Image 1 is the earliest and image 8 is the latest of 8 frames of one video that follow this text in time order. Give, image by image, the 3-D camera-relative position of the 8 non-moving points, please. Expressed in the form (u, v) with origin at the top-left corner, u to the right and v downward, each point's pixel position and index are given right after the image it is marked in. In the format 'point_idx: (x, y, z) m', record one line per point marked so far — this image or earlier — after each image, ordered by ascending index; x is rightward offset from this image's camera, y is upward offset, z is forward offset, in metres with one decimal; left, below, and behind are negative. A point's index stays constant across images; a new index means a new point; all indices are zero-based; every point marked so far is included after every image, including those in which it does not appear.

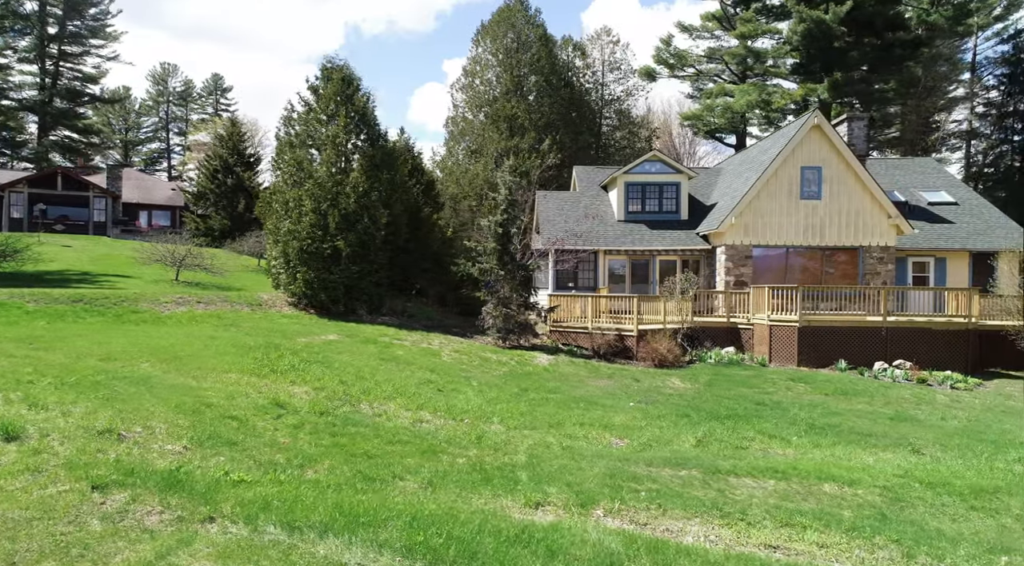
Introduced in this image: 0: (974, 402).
0: (+9.5, -2.4, +17.0) m
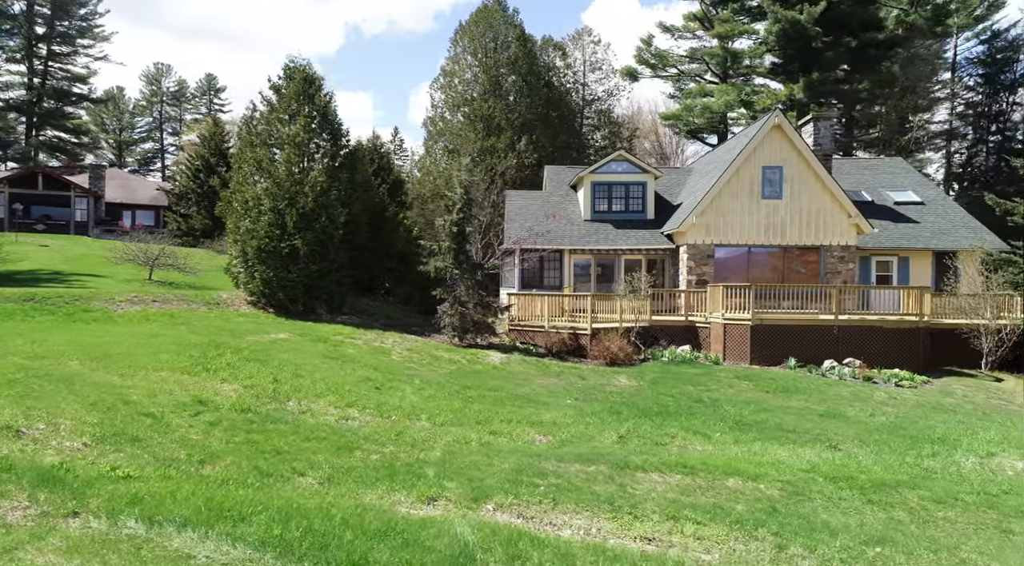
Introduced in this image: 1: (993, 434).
0: (+8.3, -2.4, +17.2) m
1: (+7.7, -2.4, +13.2) m
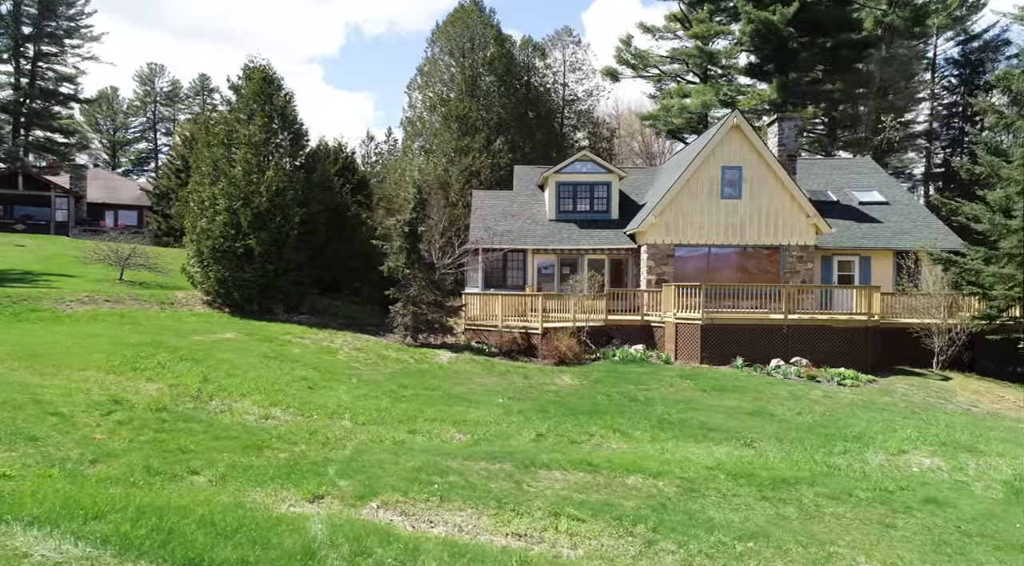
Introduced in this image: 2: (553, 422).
0: (+7.0, -2.4, +17.4) m
1: (+6.4, -2.4, +13.4) m
2: (+0.7, -2.2, +13.4) m
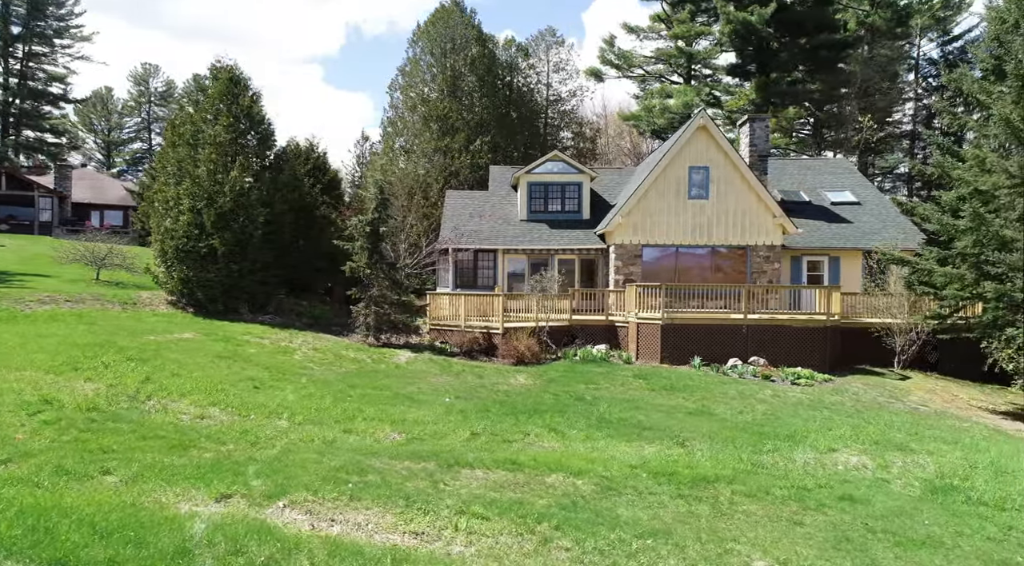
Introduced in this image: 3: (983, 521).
0: (+5.9, -2.4, +17.5) m
1: (+5.4, -2.4, +13.5) m
2: (-0.3, -2.2, +13.5) m
3: (+5.4, -2.7, +9.6) m
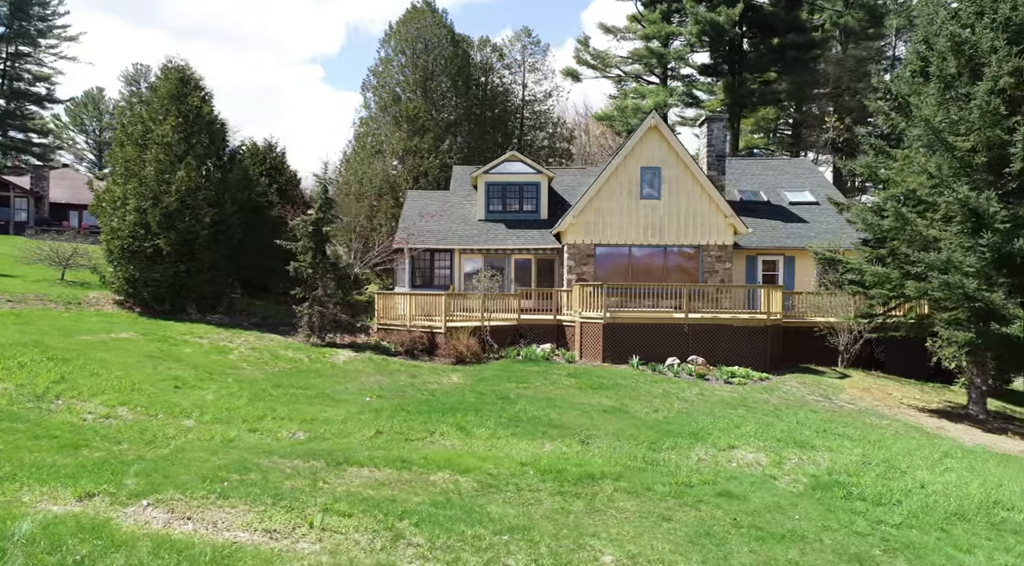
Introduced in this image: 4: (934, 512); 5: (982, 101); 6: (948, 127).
0: (+4.4, -2.4, +17.6) m
1: (+3.9, -2.4, +13.6) m
2: (-1.8, -2.2, +13.5) m
3: (+4.0, -2.7, +9.8) m
4: (+5.1, -2.8, +10.0) m
5: (+9.4, +3.6, +16.6) m
6: (+9.1, +3.2, +17.3) m
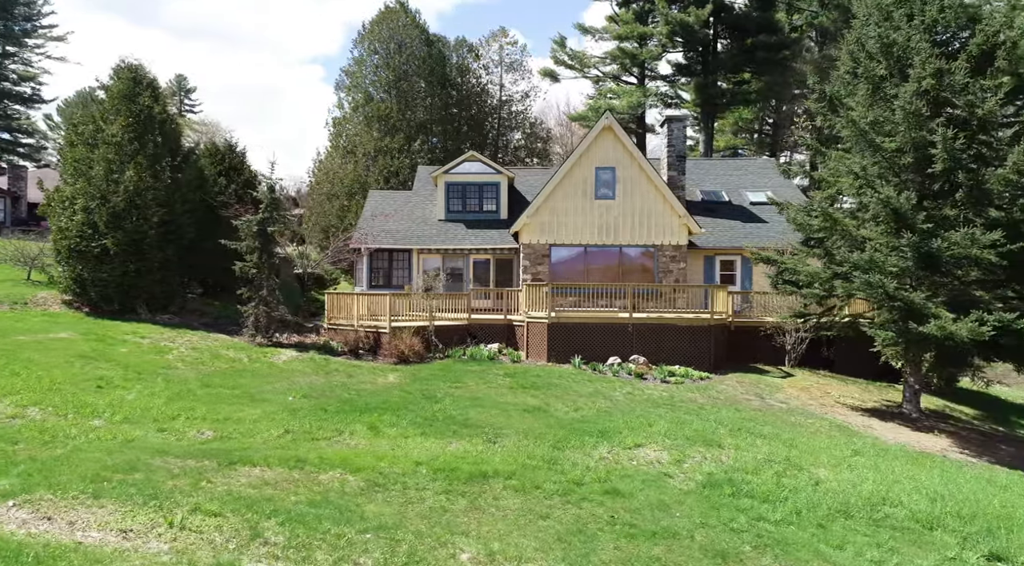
0: (+2.9, -2.4, +17.7) m
1: (+2.5, -2.4, +13.7) m
2: (-3.2, -2.2, +13.5) m
3: (+2.6, -2.7, +9.8) m
4: (+3.7, -2.8, +10.1) m
5: (+7.9, +3.6, +16.7) m
6: (+7.6, +3.3, +17.5) m
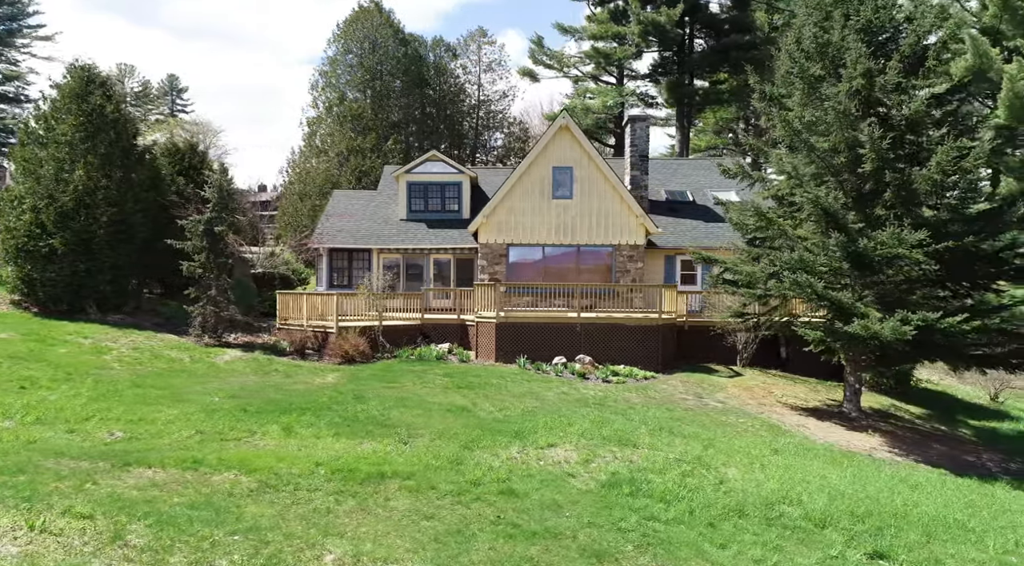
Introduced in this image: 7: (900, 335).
0: (+1.6, -2.3, +17.7) m
1: (+1.2, -2.4, +13.7) m
2: (-4.6, -2.2, +13.4) m
3: (+1.4, -2.7, +9.8) m
4: (+2.4, -2.7, +10.1) m
5: (+6.5, +3.7, +16.8) m
6: (+6.3, +3.3, +17.5) m
7: (+7.0, -0.9, +15.0) m
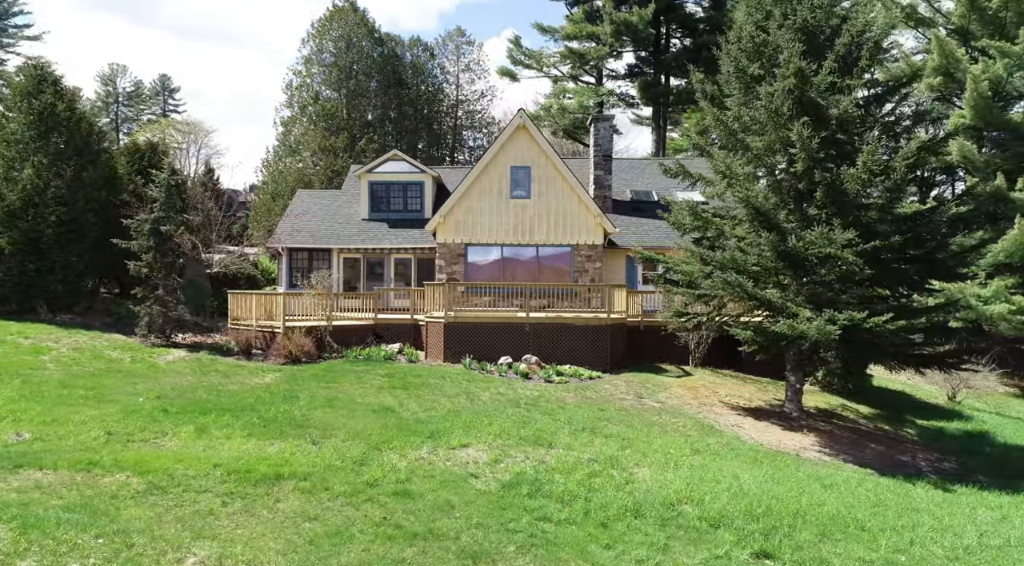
0: (+0.2, -2.3, +17.6) m
1: (-0.1, -2.3, +13.6) m
2: (-5.9, -2.2, +13.3) m
3: (+0.1, -2.7, +9.7) m
4: (+1.1, -2.7, +10.0) m
5: (+5.2, +3.7, +16.7) m
6: (+4.9, +3.3, +17.5) m
7: (+5.7, -0.9, +15.0) m
